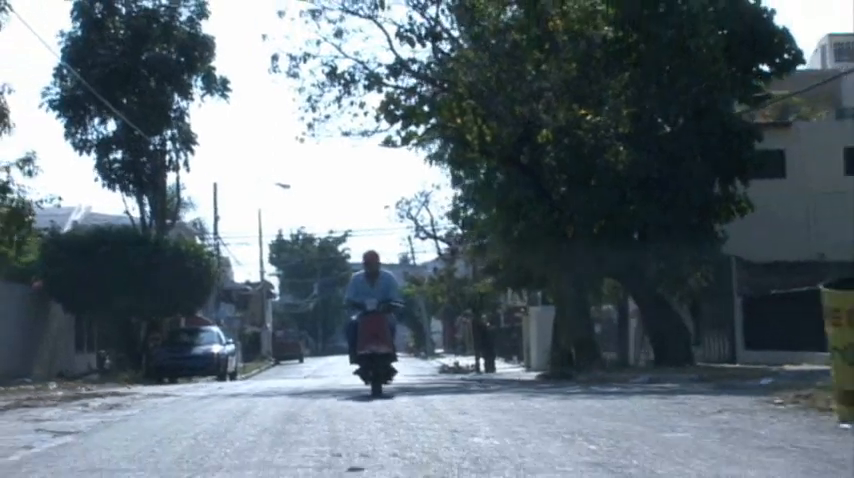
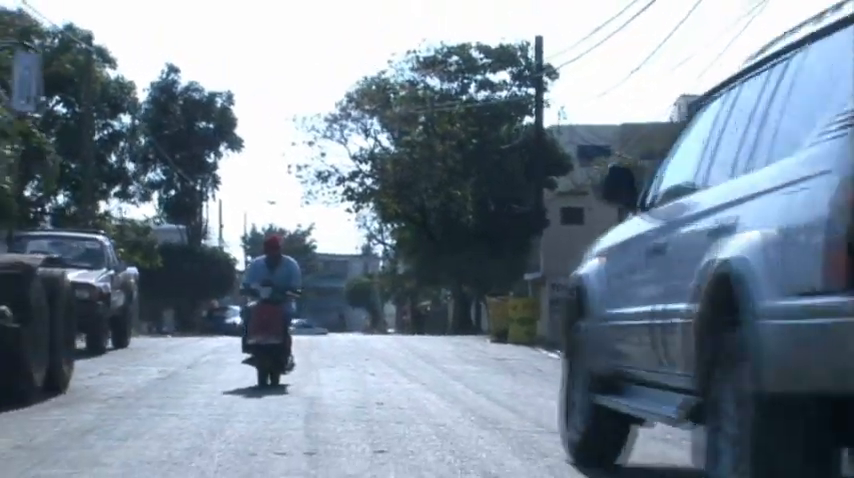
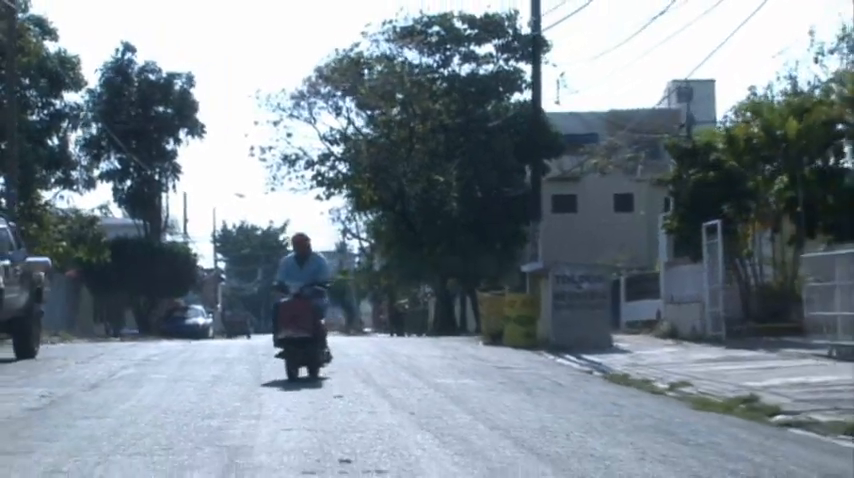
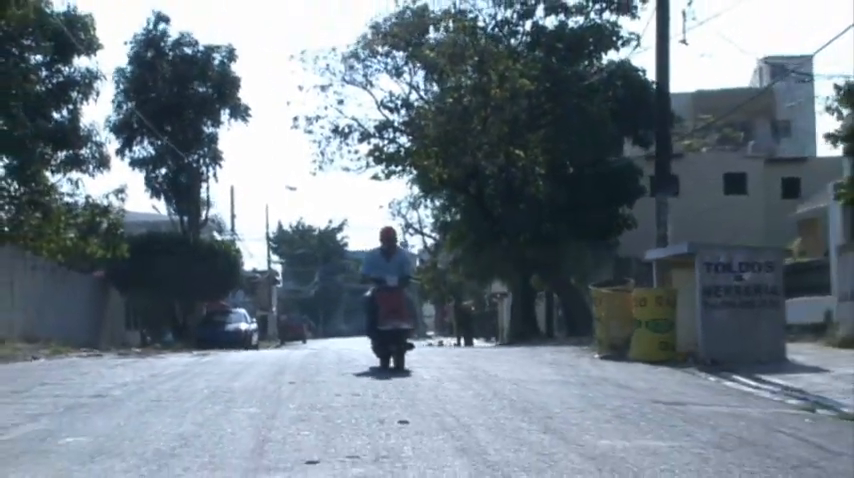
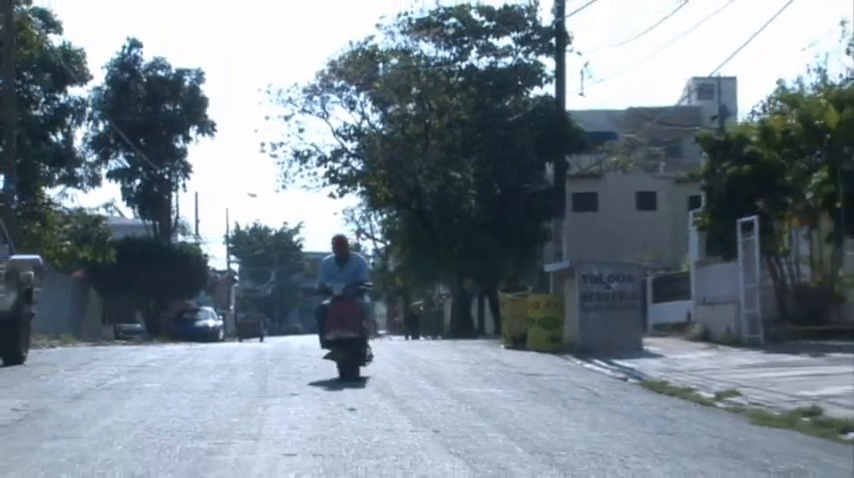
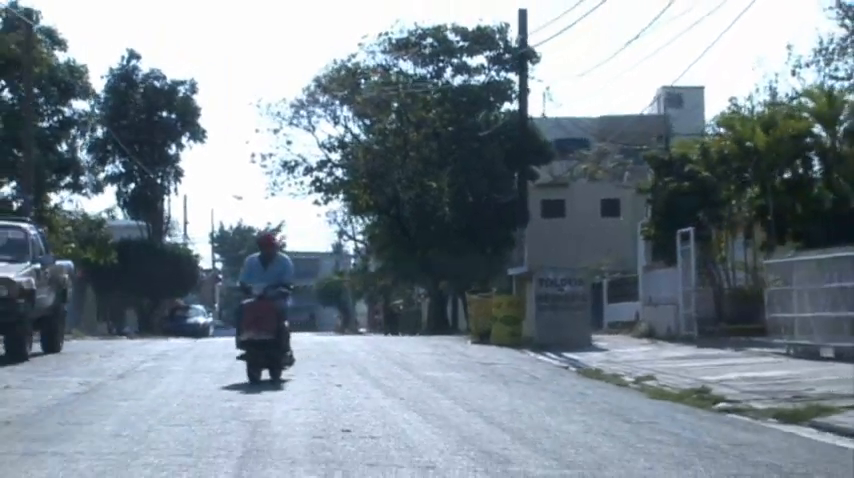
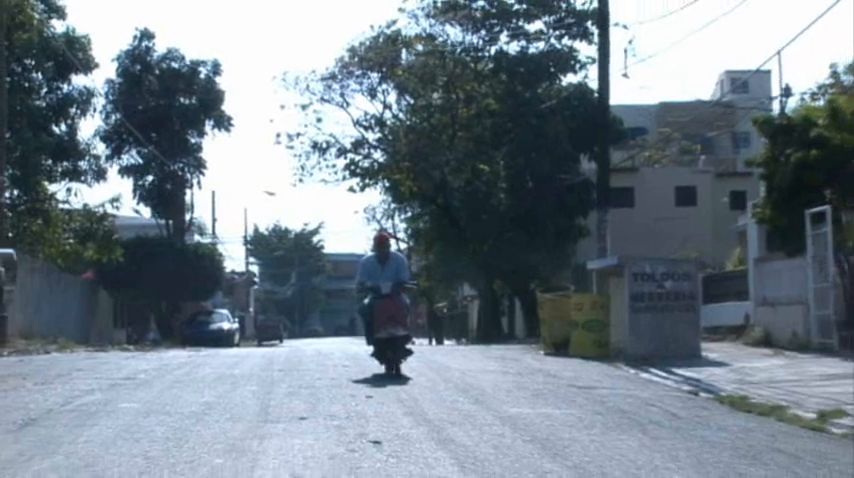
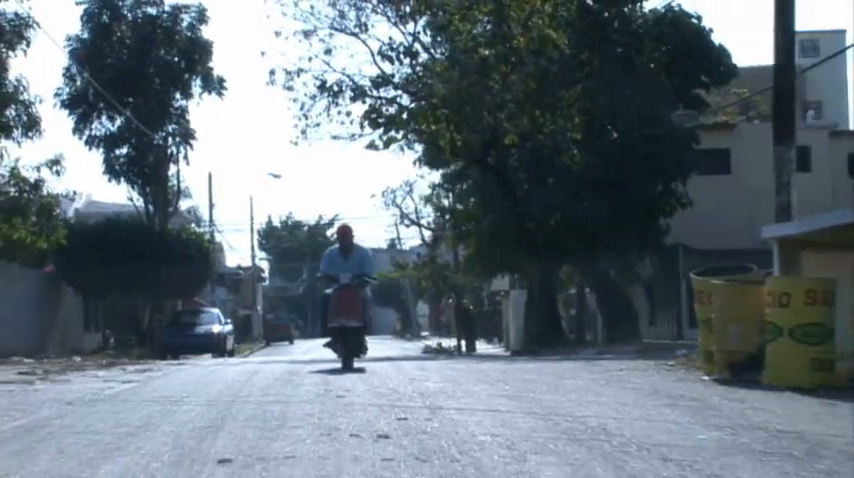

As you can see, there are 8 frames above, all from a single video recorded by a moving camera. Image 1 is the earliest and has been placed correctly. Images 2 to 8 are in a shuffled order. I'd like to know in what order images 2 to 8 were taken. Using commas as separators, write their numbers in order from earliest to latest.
8, 4, 7, 5, 3, 6, 2
